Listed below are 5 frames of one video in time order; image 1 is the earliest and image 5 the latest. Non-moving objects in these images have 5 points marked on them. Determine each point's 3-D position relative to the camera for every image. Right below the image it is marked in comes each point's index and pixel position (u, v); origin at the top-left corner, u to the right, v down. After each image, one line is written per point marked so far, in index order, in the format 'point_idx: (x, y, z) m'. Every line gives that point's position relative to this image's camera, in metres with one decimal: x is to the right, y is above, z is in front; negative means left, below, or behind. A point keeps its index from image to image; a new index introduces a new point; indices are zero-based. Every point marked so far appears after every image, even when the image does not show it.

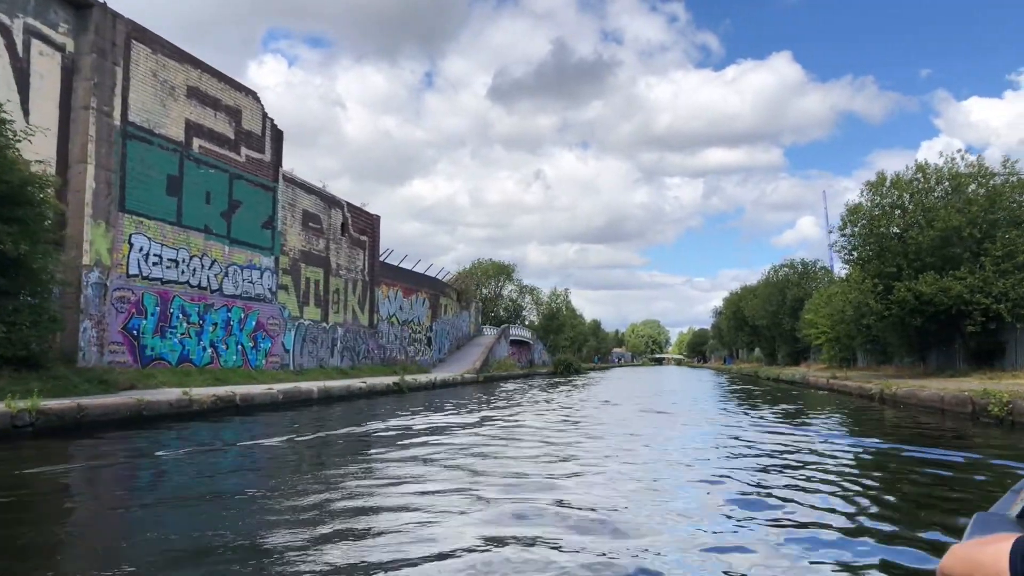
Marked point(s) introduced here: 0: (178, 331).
0: (-8.5, -1.1, +19.7) m
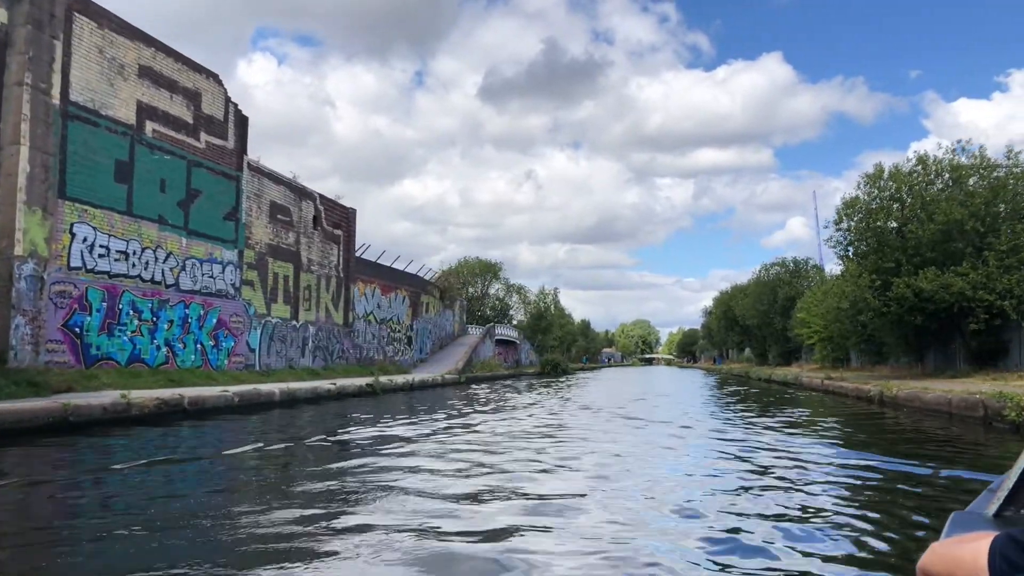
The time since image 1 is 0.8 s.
0: (-9.1, -1.0, +18.3) m
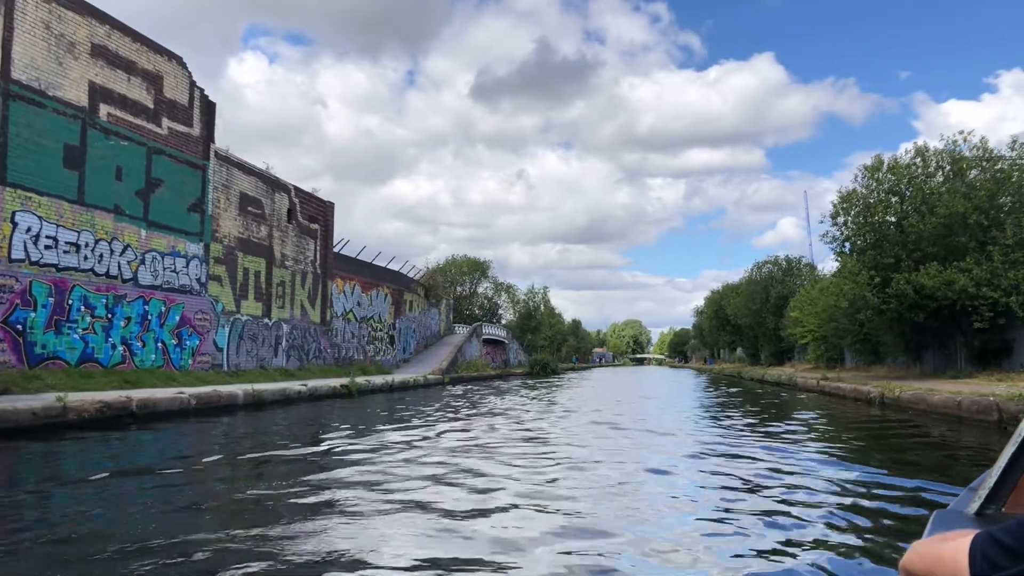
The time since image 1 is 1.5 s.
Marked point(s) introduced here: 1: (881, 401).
0: (-9.5, -0.8, +17.0) m
1: (+9.1, -2.8, +19.0) m
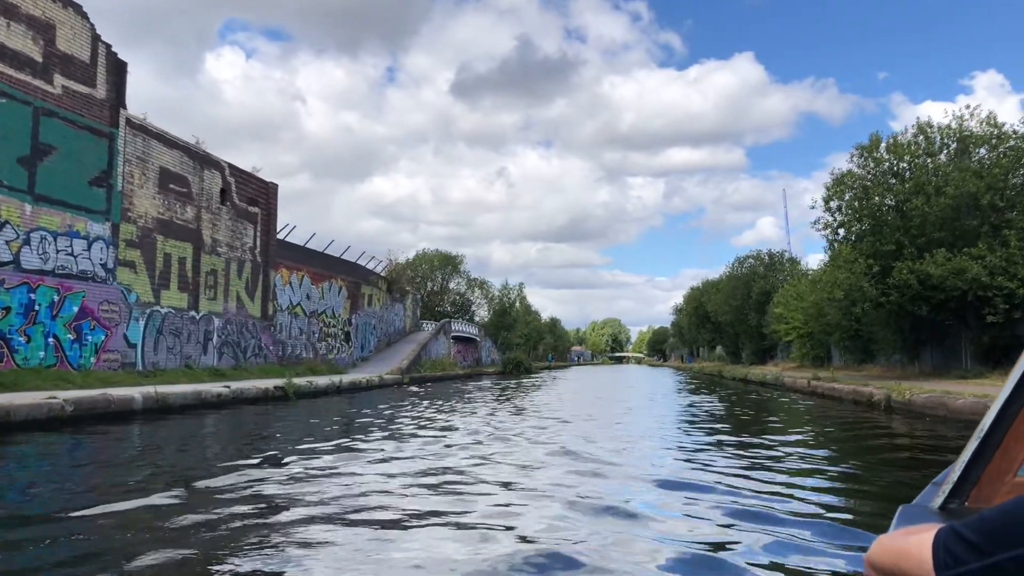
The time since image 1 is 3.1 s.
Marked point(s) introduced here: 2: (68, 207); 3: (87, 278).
0: (-10.5, -0.5, +14.1) m
1: (+8.0, -2.5, +16.6) m
2: (-9.9, +1.8, +17.3) m
3: (-9.8, +0.2, +17.8) m
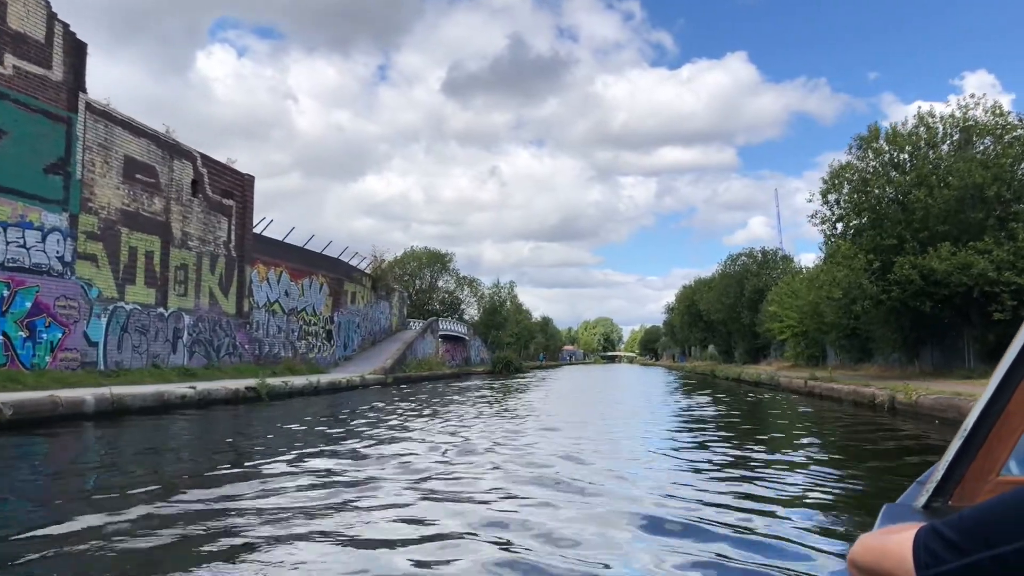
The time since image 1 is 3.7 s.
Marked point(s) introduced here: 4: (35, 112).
0: (-10.9, -0.4, +13.0) m
1: (+7.7, -2.4, +15.7) m
2: (-10.3, +1.9, +16.2) m
3: (-10.2, +0.4, +16.7) m
4: (-10.2, +3.8, +16.6) m
